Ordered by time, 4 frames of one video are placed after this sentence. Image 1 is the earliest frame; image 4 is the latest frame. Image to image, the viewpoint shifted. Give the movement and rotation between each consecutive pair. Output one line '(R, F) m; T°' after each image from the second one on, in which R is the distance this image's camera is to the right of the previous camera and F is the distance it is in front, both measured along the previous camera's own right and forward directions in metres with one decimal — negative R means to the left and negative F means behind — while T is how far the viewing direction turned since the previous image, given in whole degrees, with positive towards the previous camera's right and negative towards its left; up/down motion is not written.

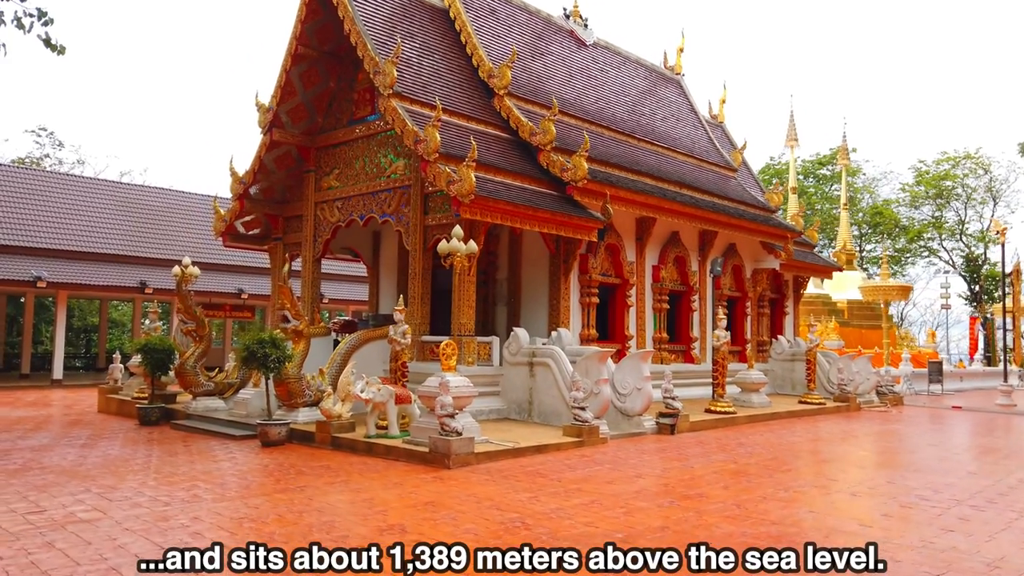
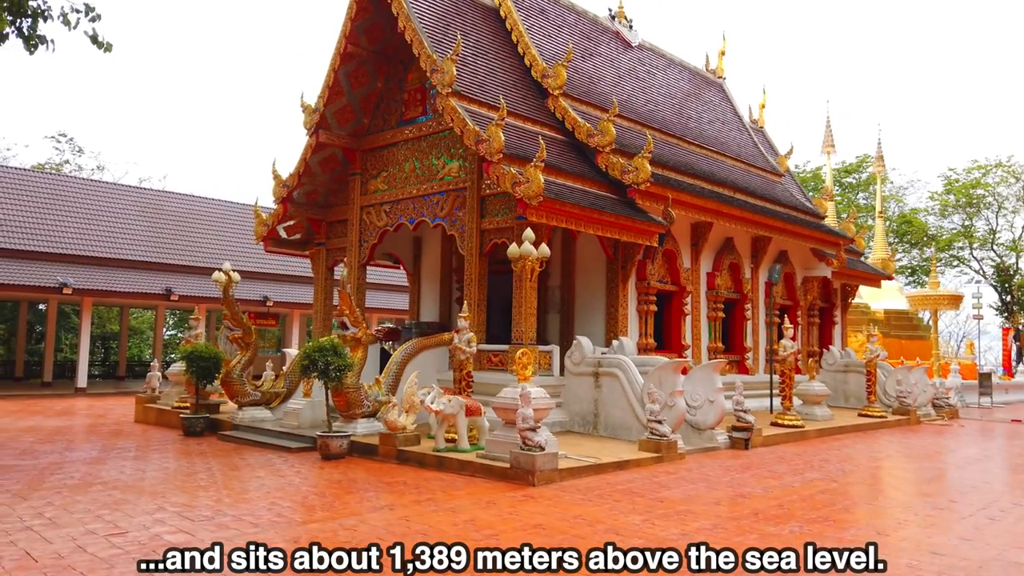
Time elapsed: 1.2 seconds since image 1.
(-0.7, +0.4) m; -1°
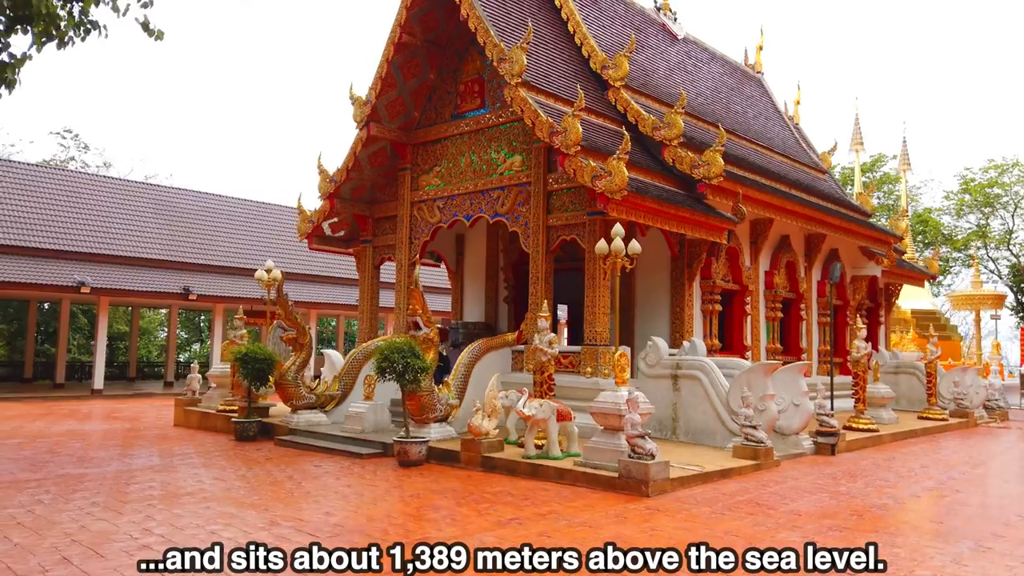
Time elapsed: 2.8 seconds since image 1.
(-0.9, +0.4) m; 0°
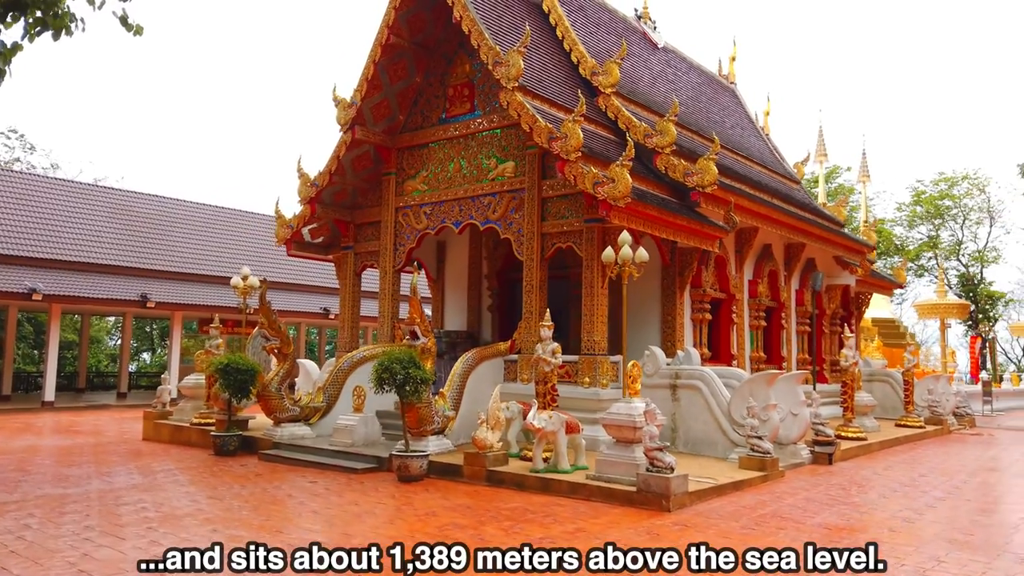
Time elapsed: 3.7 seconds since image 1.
(-0.5, +0.2) m; +3°
